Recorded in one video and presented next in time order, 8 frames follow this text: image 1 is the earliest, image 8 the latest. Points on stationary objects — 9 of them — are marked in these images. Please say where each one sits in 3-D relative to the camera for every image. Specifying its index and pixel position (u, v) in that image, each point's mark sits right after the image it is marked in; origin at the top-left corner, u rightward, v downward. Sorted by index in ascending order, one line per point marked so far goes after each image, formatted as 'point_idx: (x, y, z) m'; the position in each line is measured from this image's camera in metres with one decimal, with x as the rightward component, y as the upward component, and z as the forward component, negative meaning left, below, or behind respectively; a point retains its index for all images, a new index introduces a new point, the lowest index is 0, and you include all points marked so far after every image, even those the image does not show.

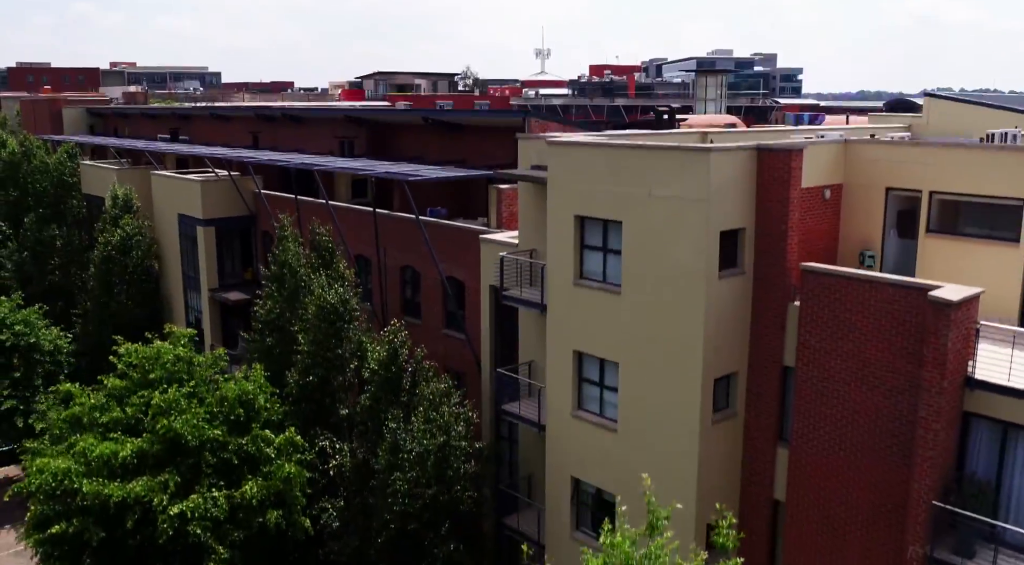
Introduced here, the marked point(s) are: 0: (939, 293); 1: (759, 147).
0: (+6.7, -0.2, +14.2) m
1: (+4.6, +2.5, +16.7) m
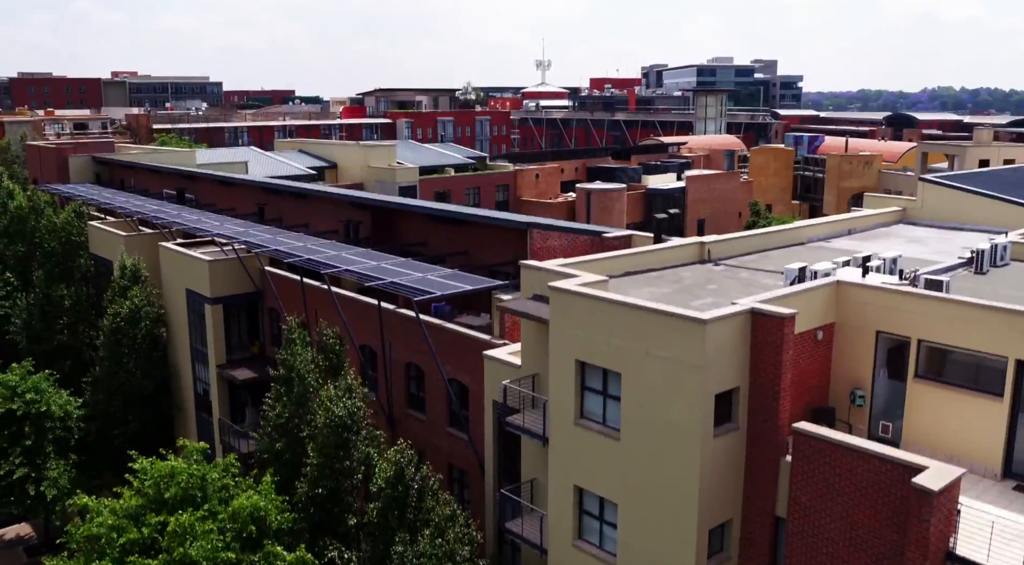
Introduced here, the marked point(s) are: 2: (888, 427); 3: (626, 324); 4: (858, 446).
0: (+6.8, -3.2, +14.9) m
1: (+4.6, -0.5, +17.4) m
2: (+8.2, -3.1, +19.7) m
3: (+2.3, -0.8, +18.0) m
4: (+6.2, -2.9, +16.2) m
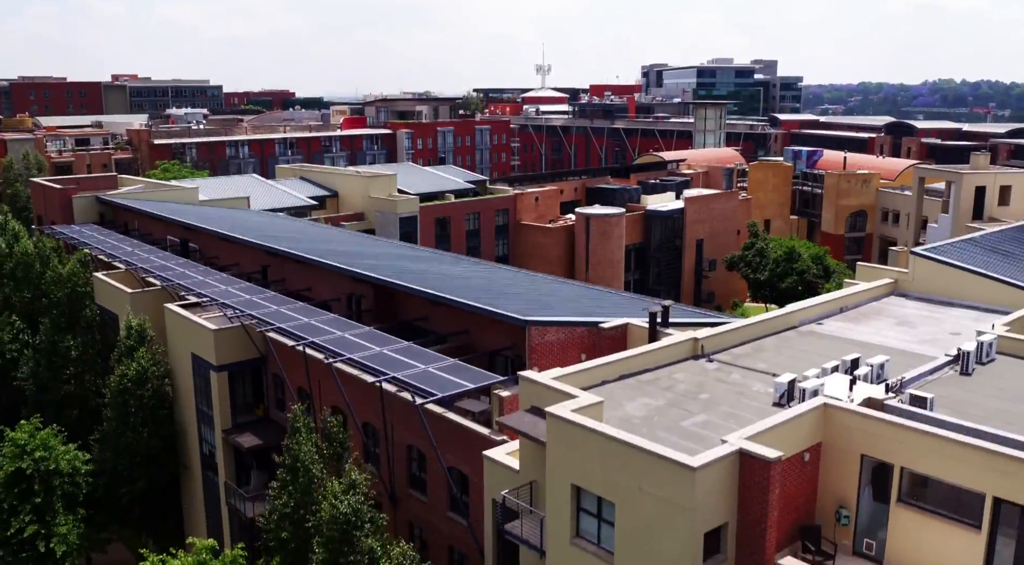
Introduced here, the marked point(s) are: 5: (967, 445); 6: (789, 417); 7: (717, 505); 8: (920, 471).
0: (+6.7, -6.1, +15.7) m
1: (+4.6, -3.4, +18.1) m
2: (+8.2, -5.9, +20.4) m
3: (+2.3, -3.6, +18.7) m
4: (+6.2, -5.8, +16.9) m
5: (+9.4, -3.4, +18.5) m
6: (+6.1, -3.0, +19.8) m
7: (+4.1, -4.4, +18.0) m
8: (+8.8, -4.1, +19.5) m
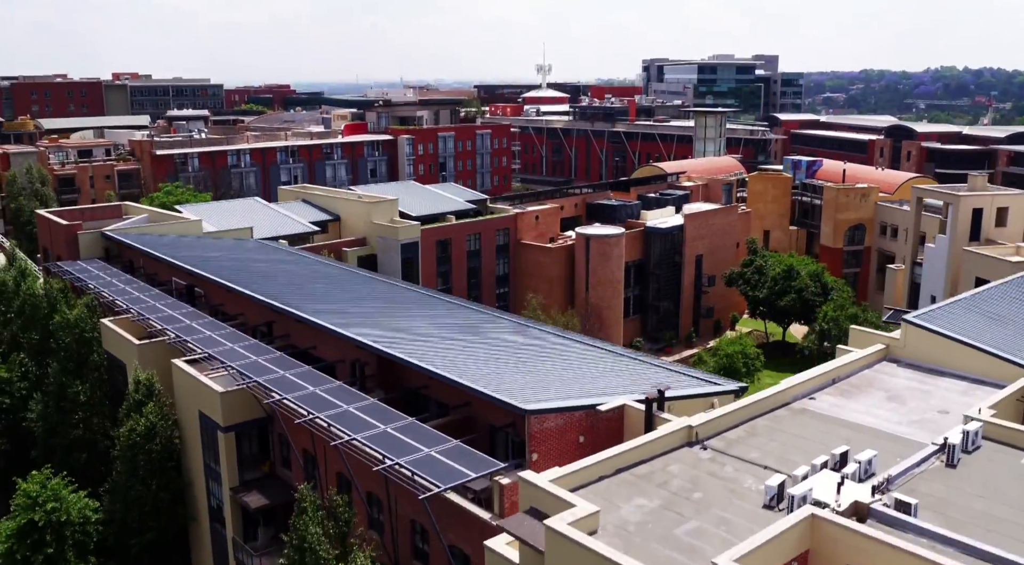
0: (+6.7, -9.0, +16.5) m
1: (+4.6, -6.2, +18.9) m
2: (+8.1, -8.7, +21.3) m
3: (+2.3, -6.4, +19.6) m
4: (+6.2, -8.6, +17.8) m
5: (+9.4, -6.1, +19.3) m
6: (+6.1, -5.7, +20.6) m
7: (+4.1, -7.2, +18.8) m
8: (+8.8, -6.9, +20.3) m
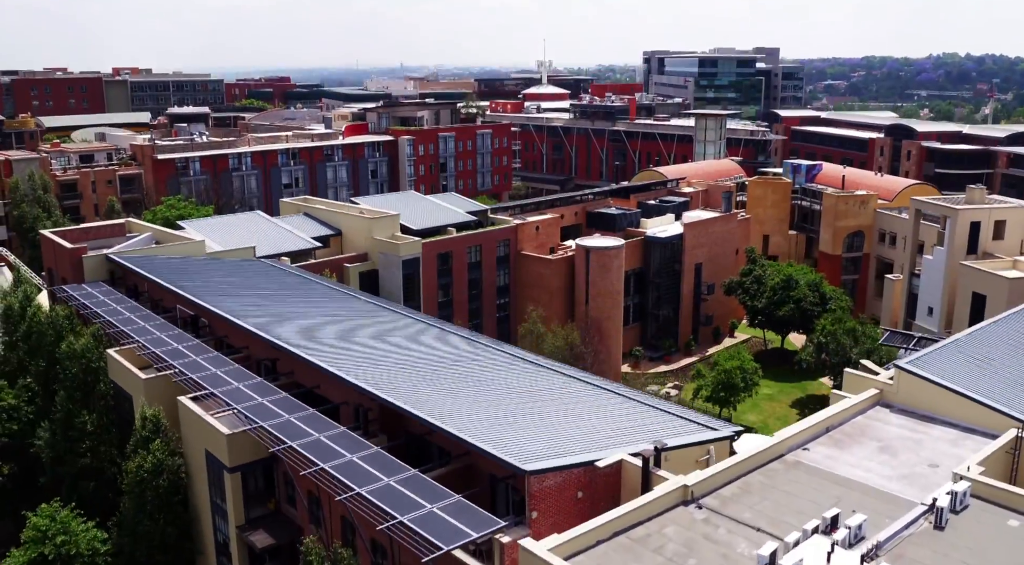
0: (+6.7, -11.1, +17.3) m
1: (+4.6, -8.2, +19.7) m
2: (+8.1, -10.7, +22.1) m
3: (+2.2, -8.5, +20.3) m
4: (+6.1, -10.7, +18.6) m
5: (+9.3, -8.2, +20.0) m
6: (+6.1, -7.7, +21.3) m
7: (+4.1, -9.3, +19.6) m
8: (+8.8, -8.9, +21.1) m
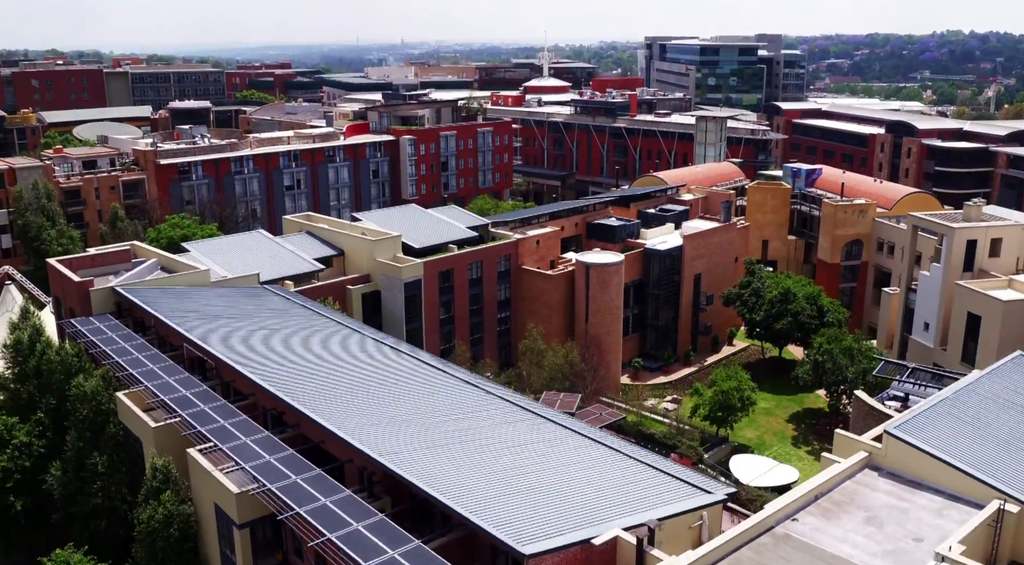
0: (+6.7, -14.2, +18.6) m
1: (+4.5, -11.3, +20.9) m
2: (+8.1, -13.7, +23.3) m
3: (+2.2, -11.6, +21.5) m
4: (+6.1, -13.8, +19.8) m
5: (+9.3, -11.3, +21.2) m
6: (+6.1, -10.8, +22.5) m
7: (+4.0, -12.4, +20.8) m
8: (+8.8, -11.9, +22.3) m
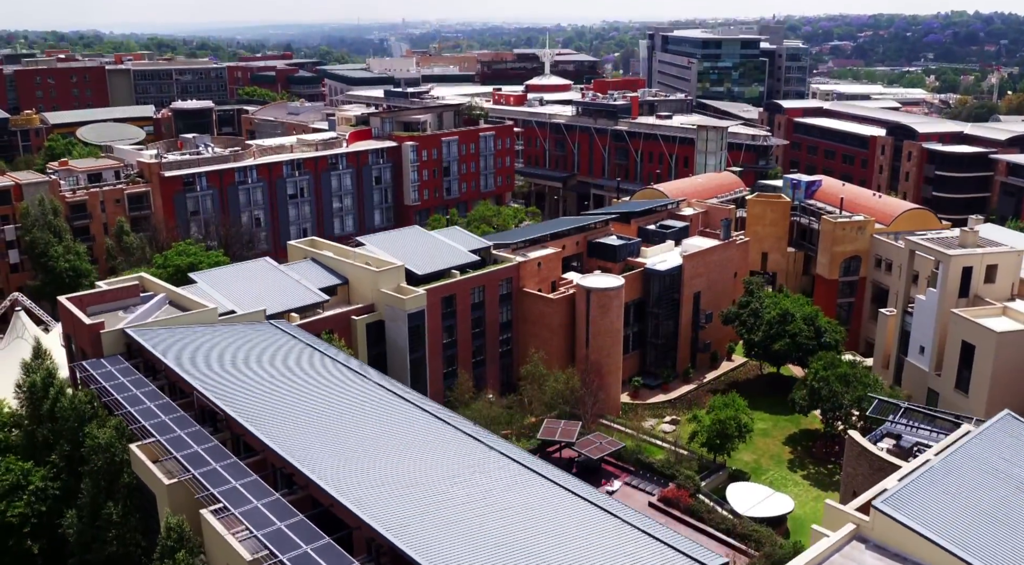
0: (+6.7, -18.0, +20.2) m
1: (+4.6, -15.0, +22.4) m
2: (+8.2, -17.3, +24.9) m
3: (+2.3, -15.2, +23.0) m
4: (+6.2, -17.5, +21.4) m
5: (+9.4, -15.0, +22.7) m
6: (+6.1, -14.4, +24.0) m
7: (+4.1, -16.1, +22.3) m
8: (+8.8, -15.6, +23.8) m
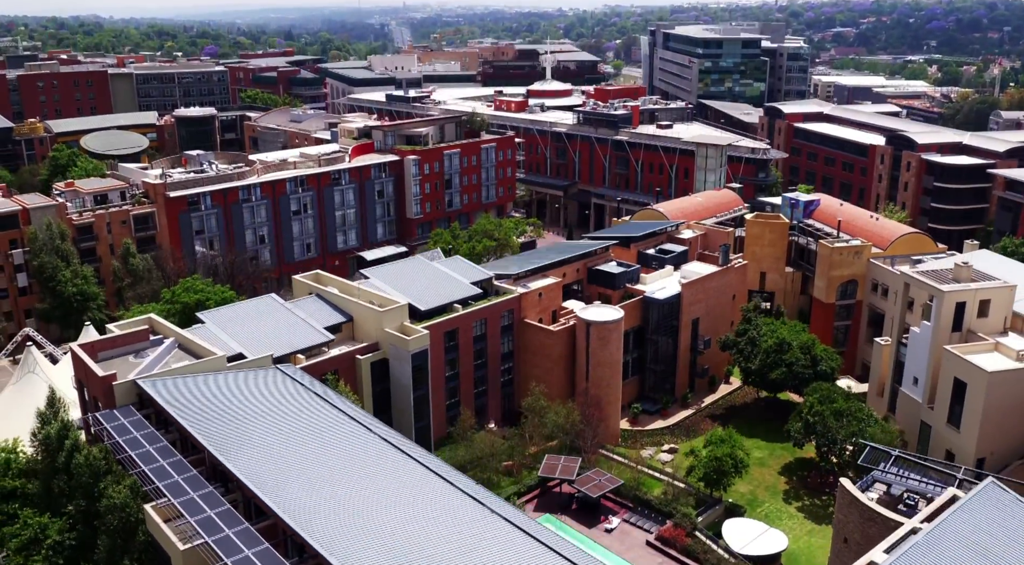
0: (+6.8, -22.3, +22.1) m
1: (+4.6, -19.3, +24.2) m
2: (+8.2, -21.5, +26.8) m
3: (+2.3, -19.5, +24.8) m
4: (+6.2, -21.8, +23.3) m
5: (+9.4, -19.2, +24.5) m
6: (+6.2, -18.6, +25.8) m
7: (+4.1, -20.4, +24.2) m
8: (+8.9, -19.8, +25.6) m
